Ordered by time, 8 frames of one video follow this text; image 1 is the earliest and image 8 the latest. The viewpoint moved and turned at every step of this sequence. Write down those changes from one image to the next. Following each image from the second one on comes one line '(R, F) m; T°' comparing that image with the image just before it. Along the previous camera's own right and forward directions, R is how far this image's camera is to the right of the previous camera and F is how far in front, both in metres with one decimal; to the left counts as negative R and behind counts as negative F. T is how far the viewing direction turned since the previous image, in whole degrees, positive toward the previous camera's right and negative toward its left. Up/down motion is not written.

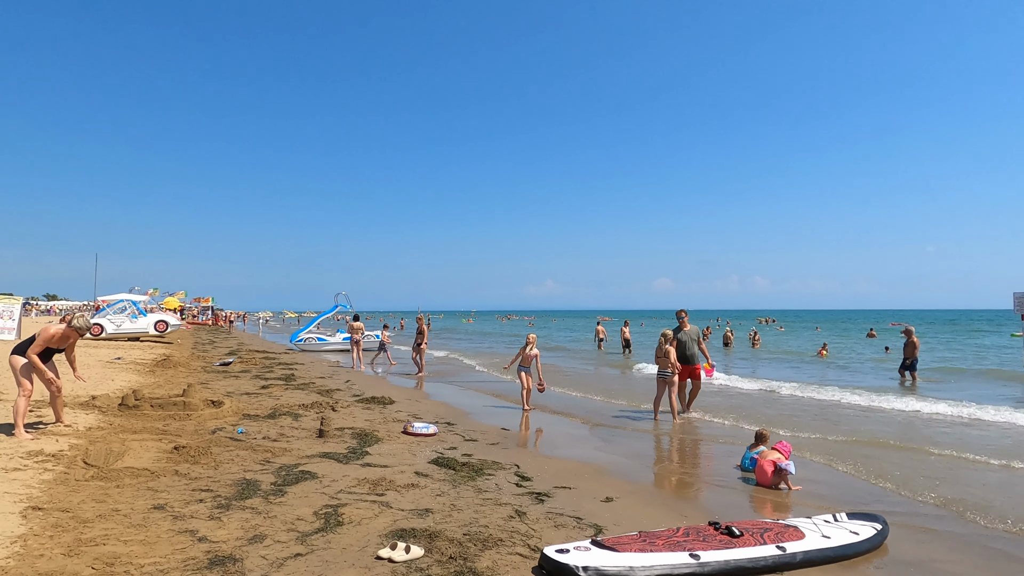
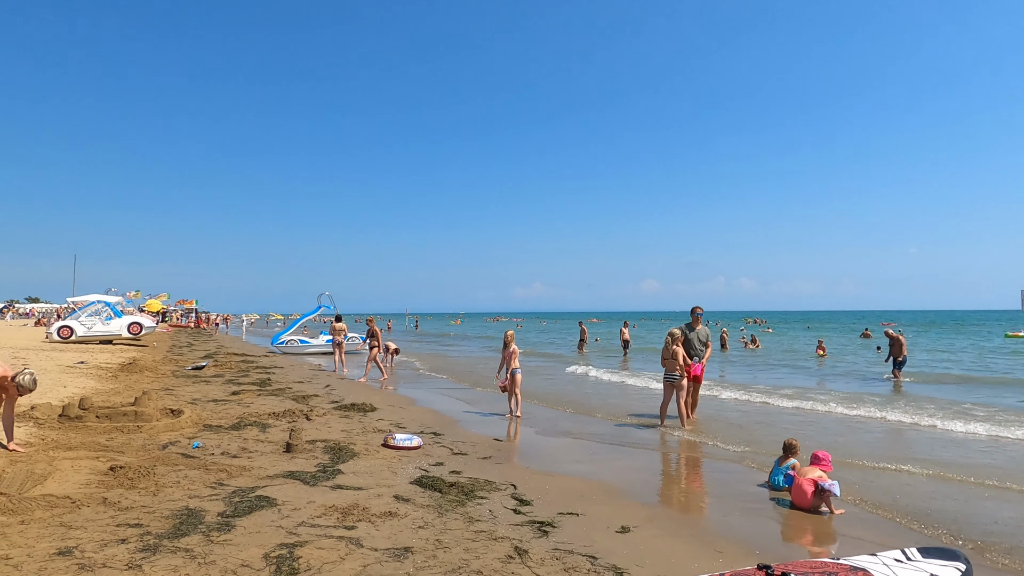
(-0.1, +0.9) m; +1°
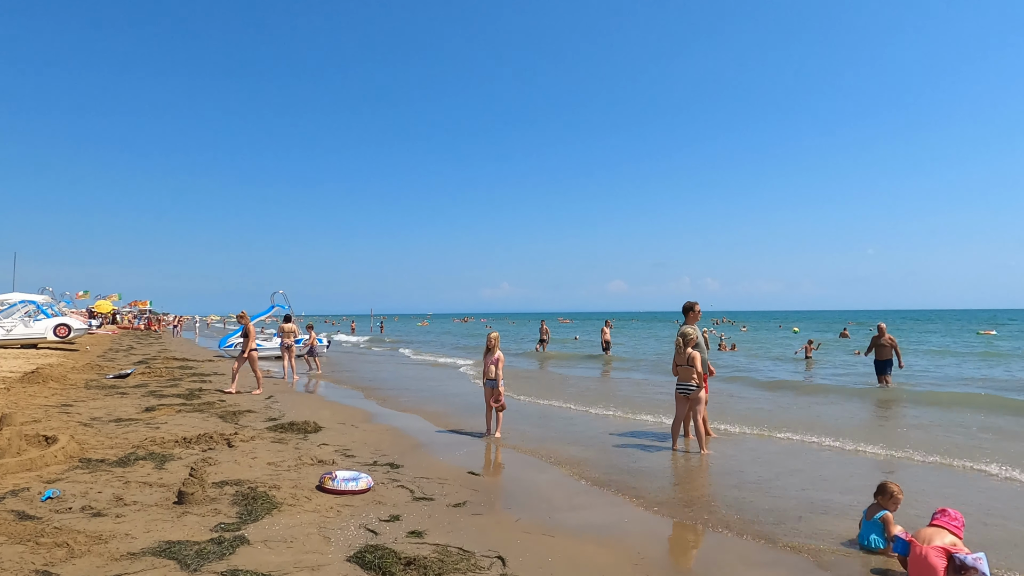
(-0.1, +1.8) m; +3°
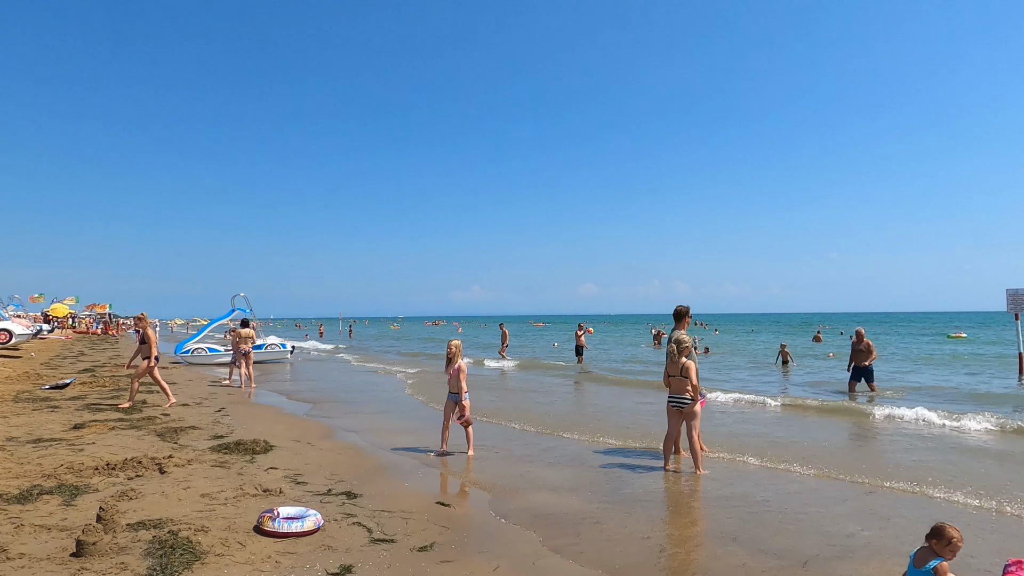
(0.0, +0.8) m; +2°
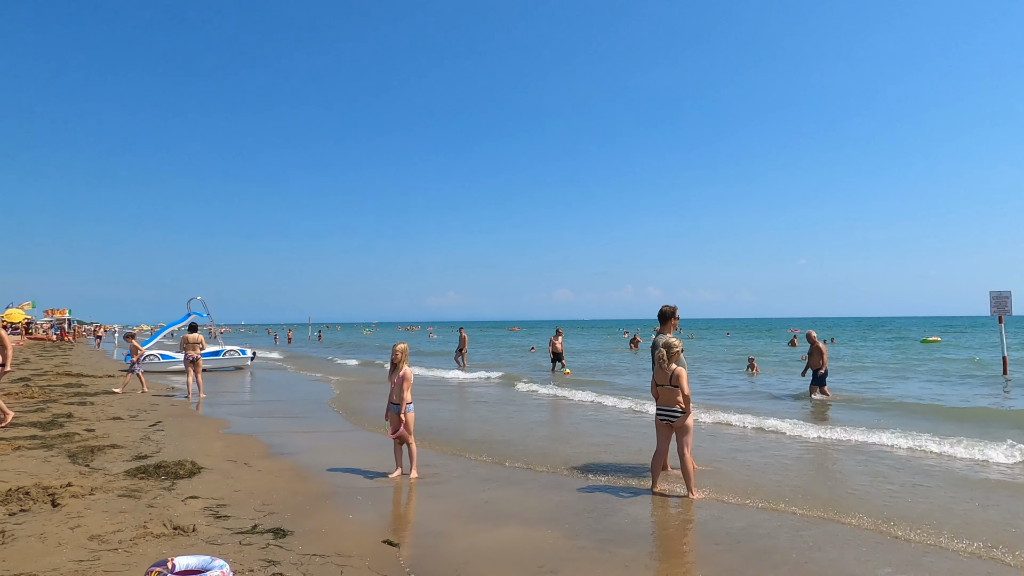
(+0.1, +0.9) m; +2°
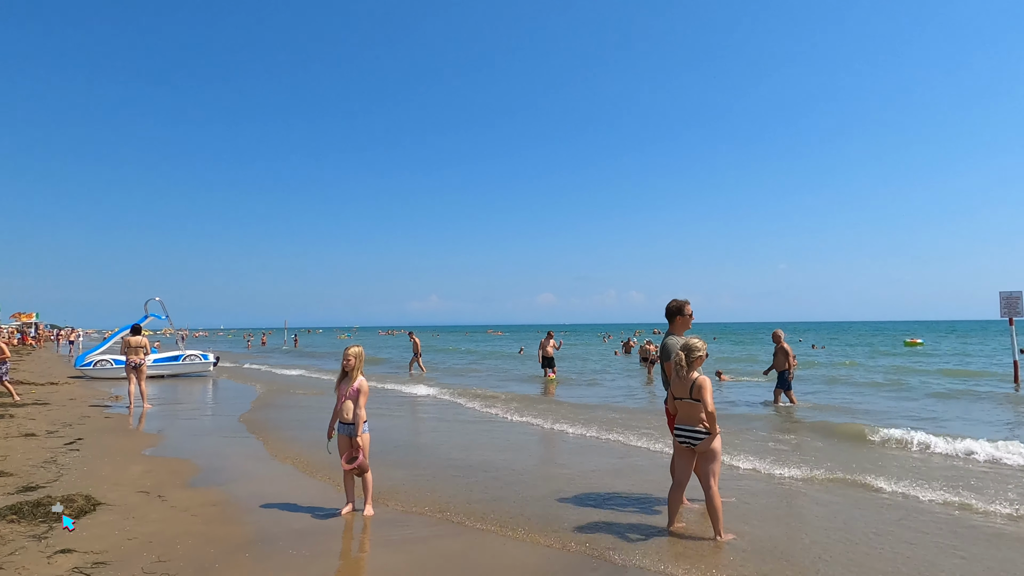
(0.0, +1.3) m; +2°
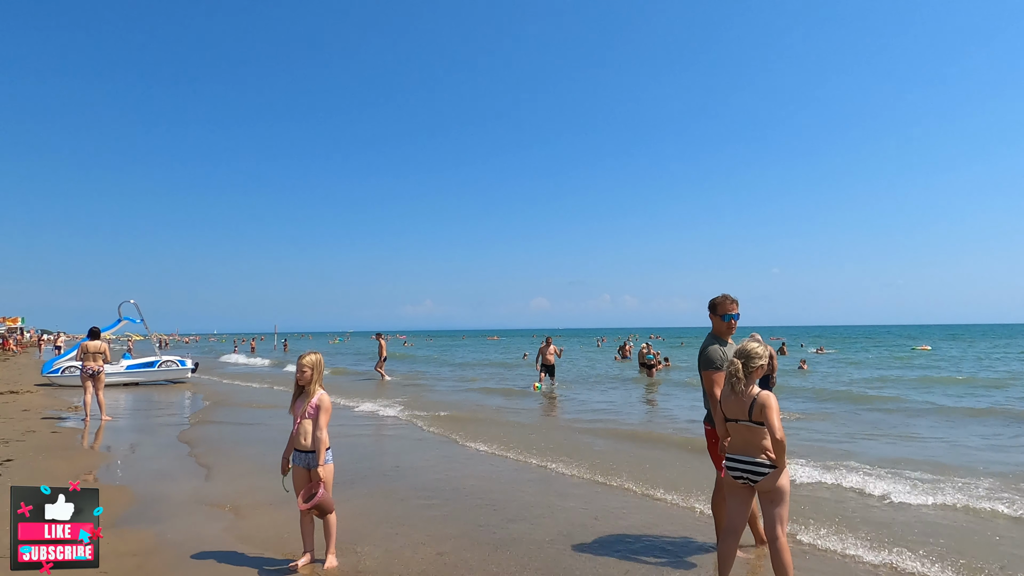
(-0.1, +1.1) m; 0°
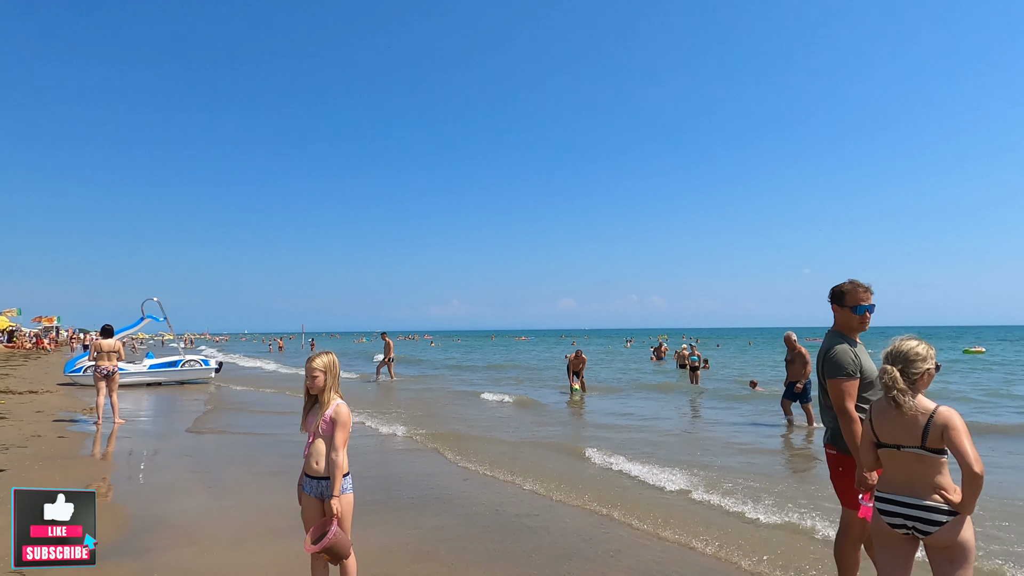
(-0.2, +0.9) m; -2°
